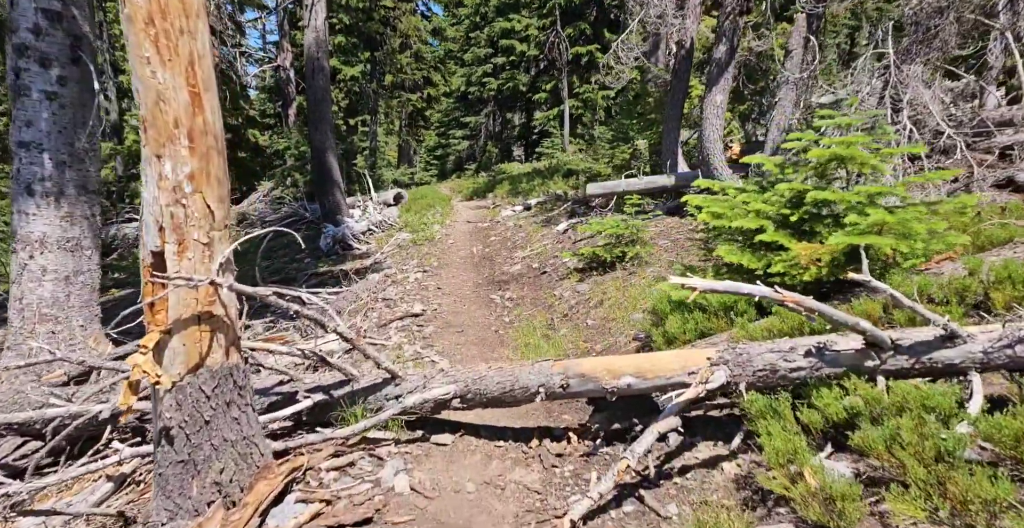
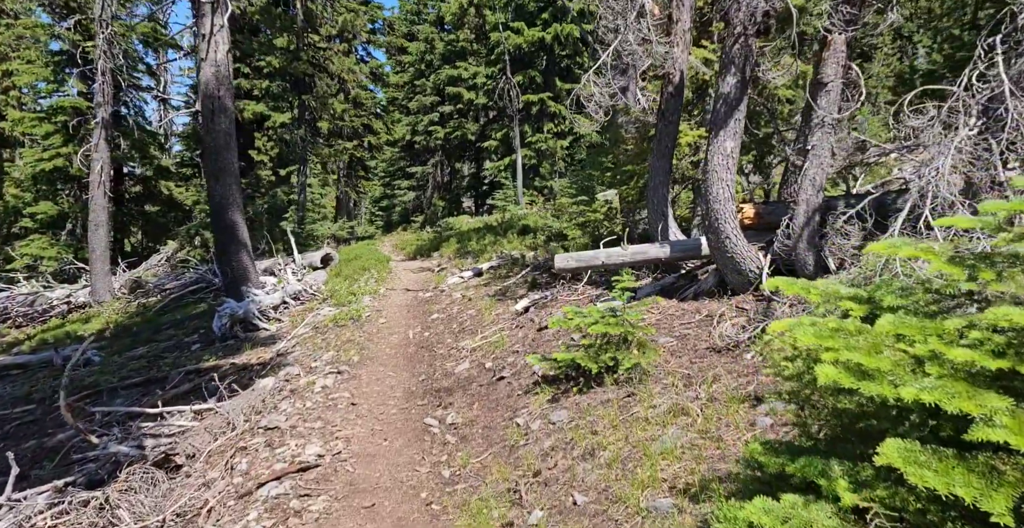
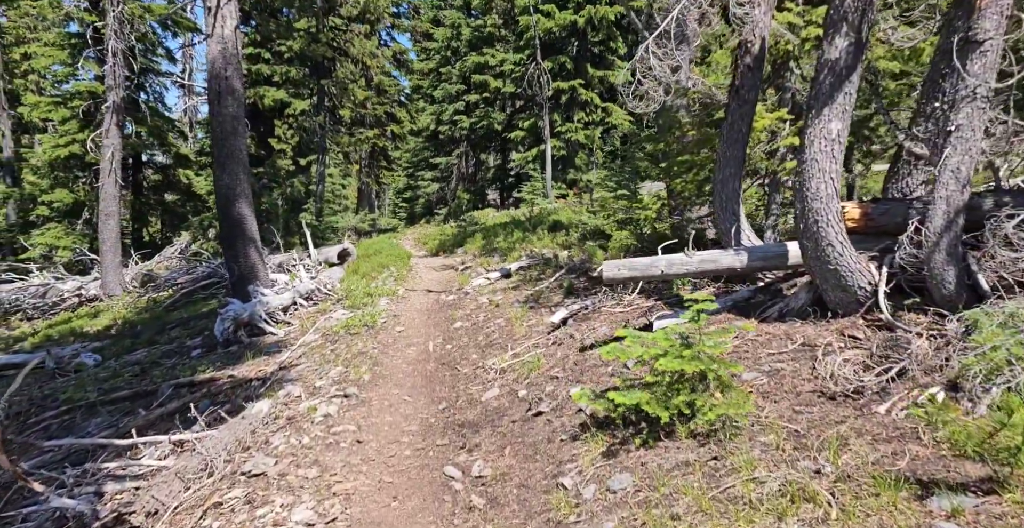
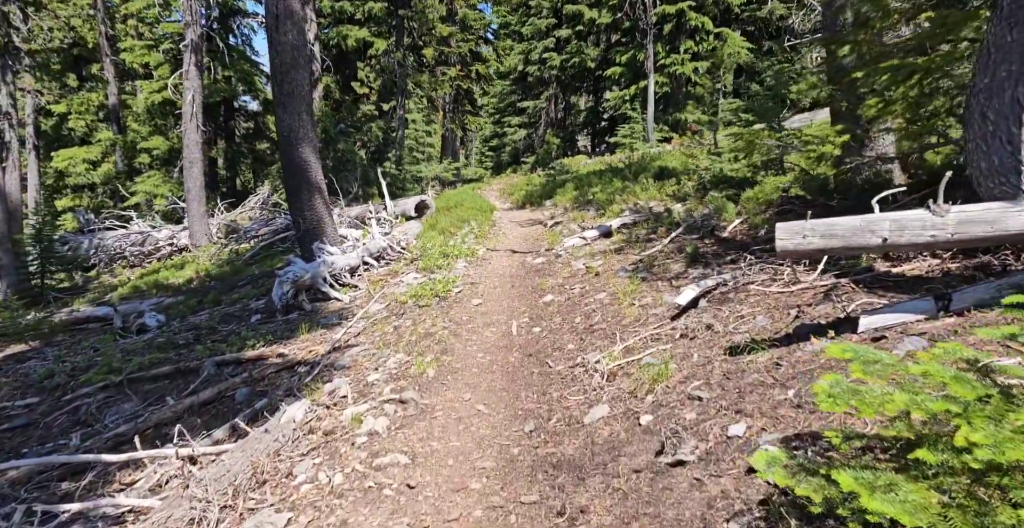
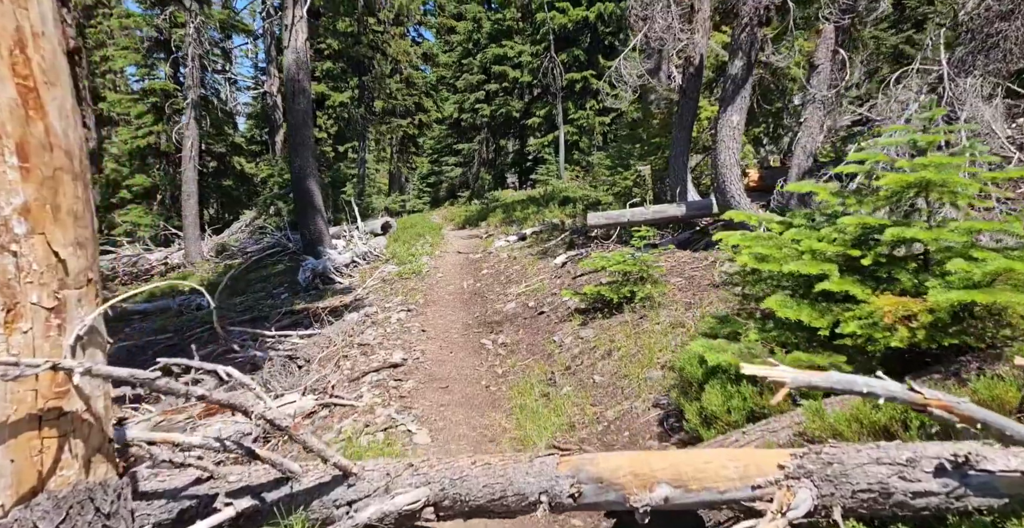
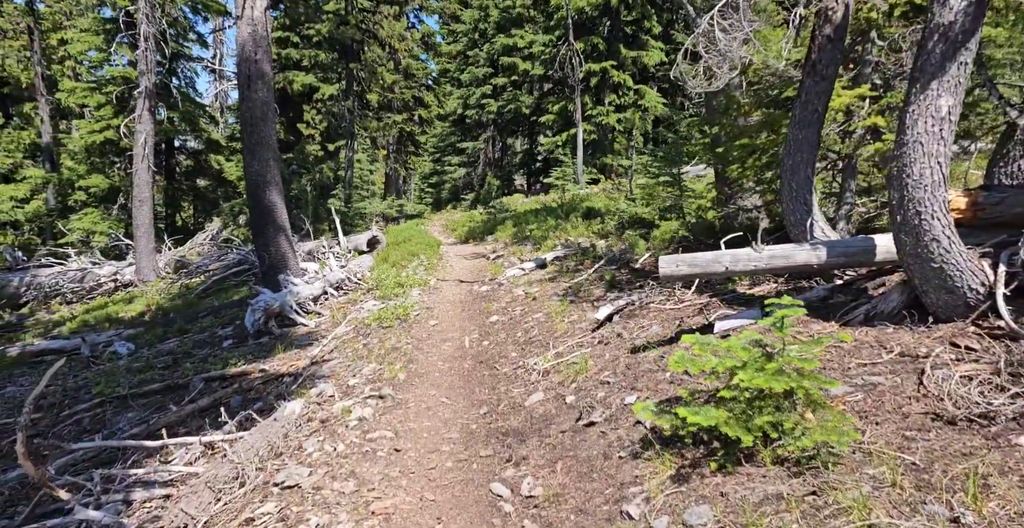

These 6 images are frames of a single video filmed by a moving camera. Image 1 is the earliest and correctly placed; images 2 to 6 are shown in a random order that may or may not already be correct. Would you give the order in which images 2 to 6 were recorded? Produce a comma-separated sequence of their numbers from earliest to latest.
5, 2, 3, 6, 4
